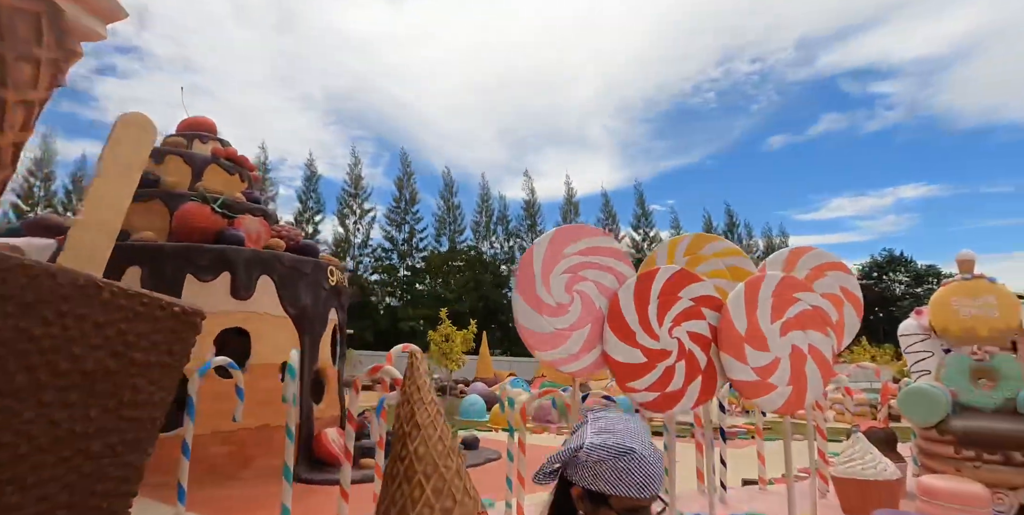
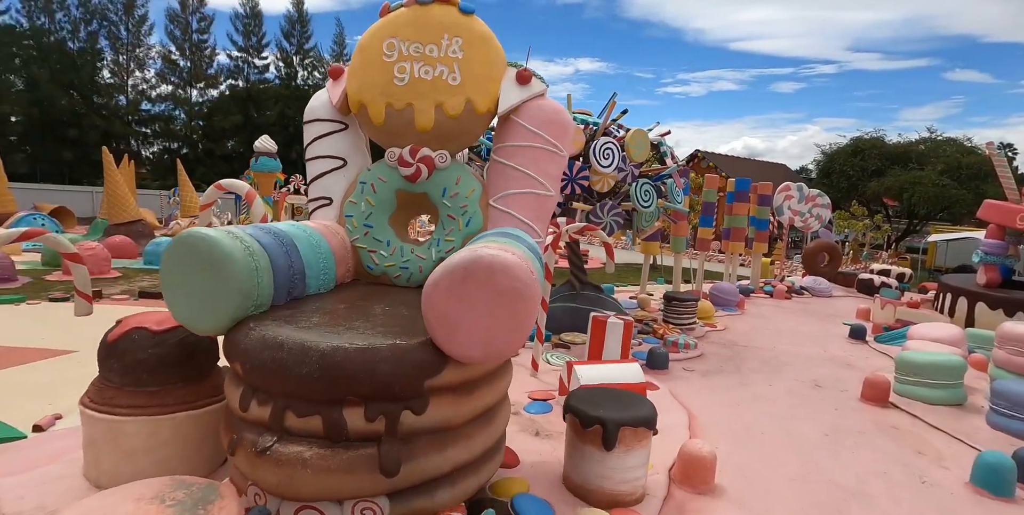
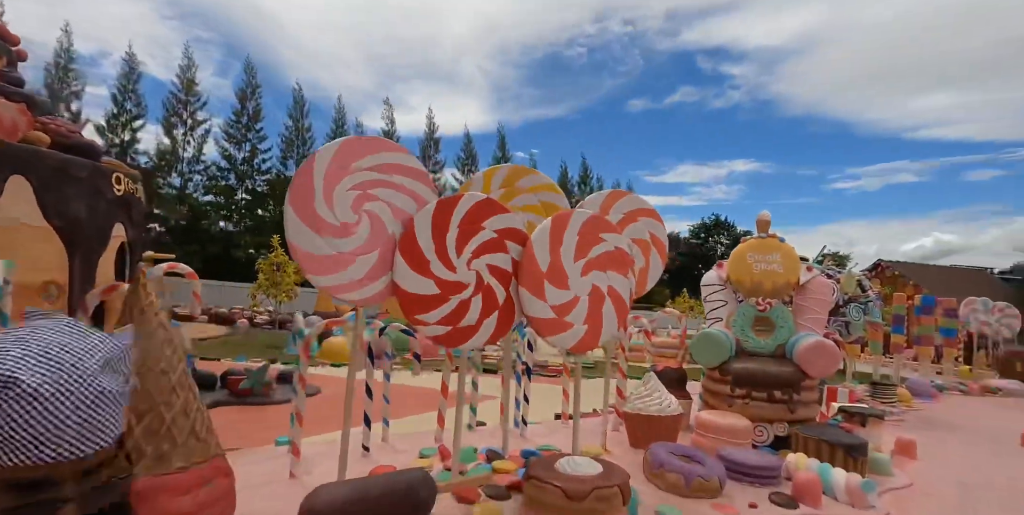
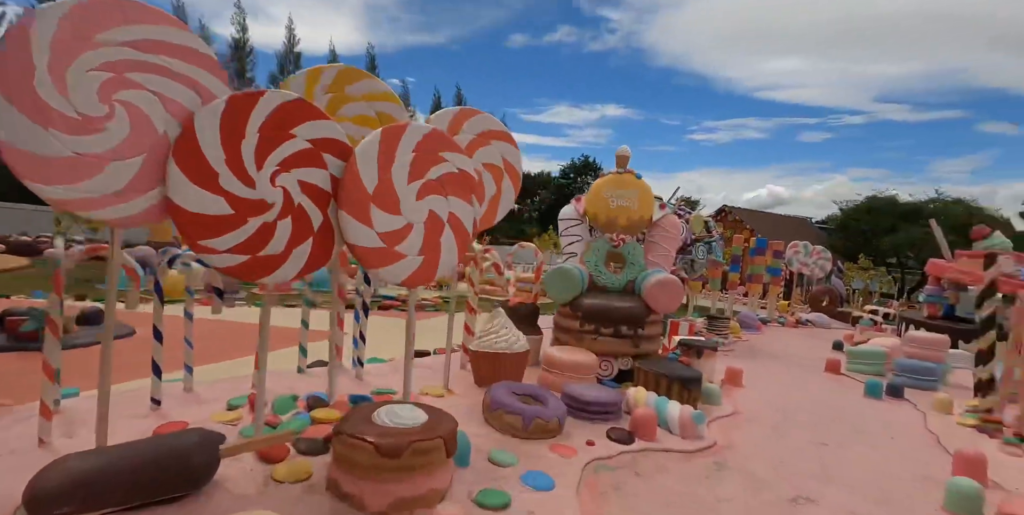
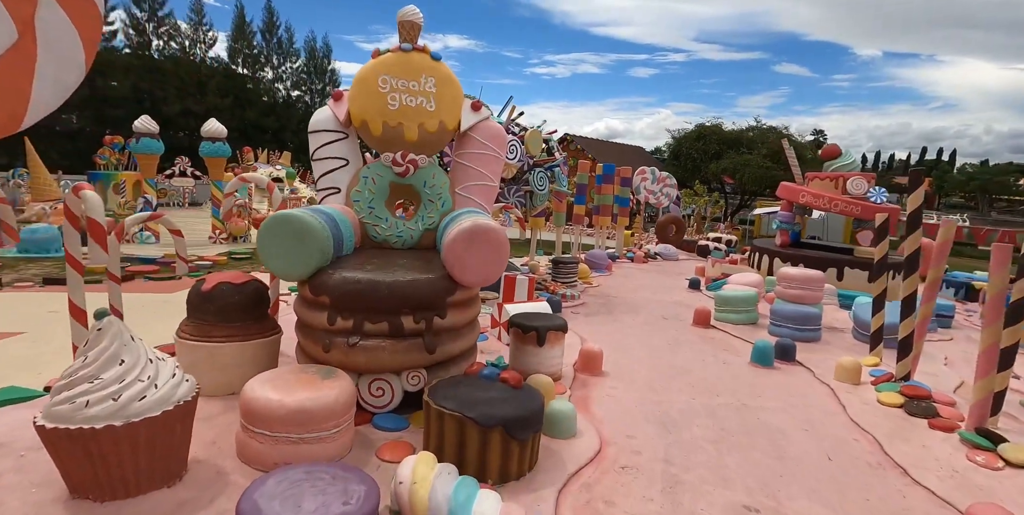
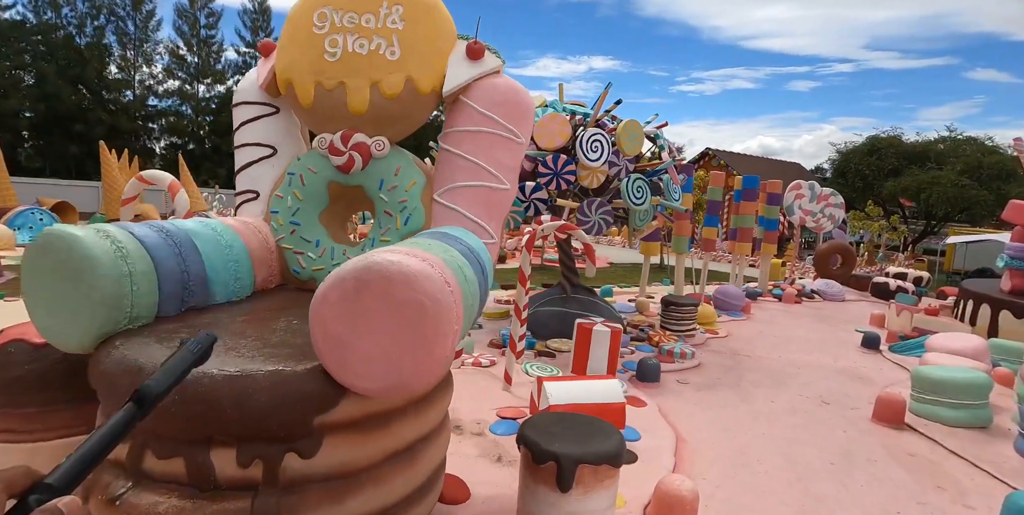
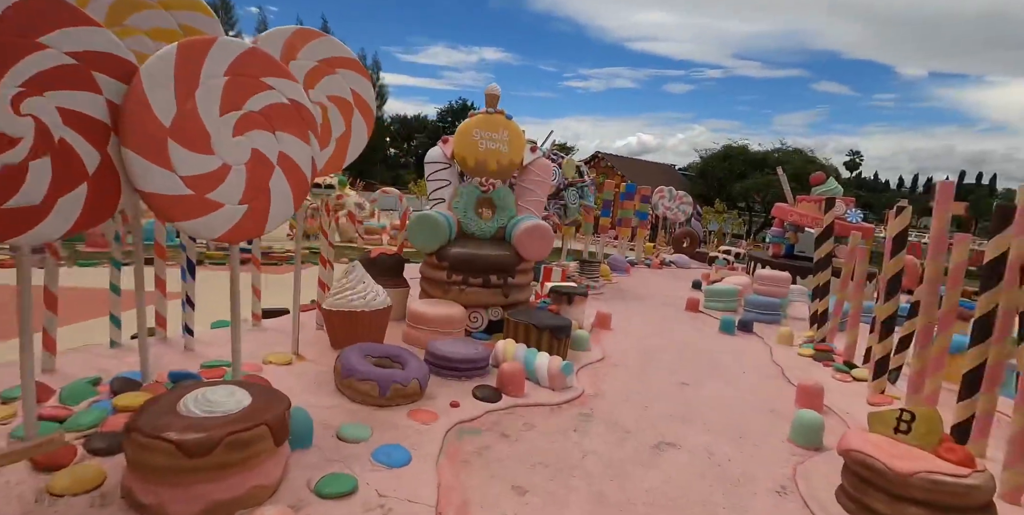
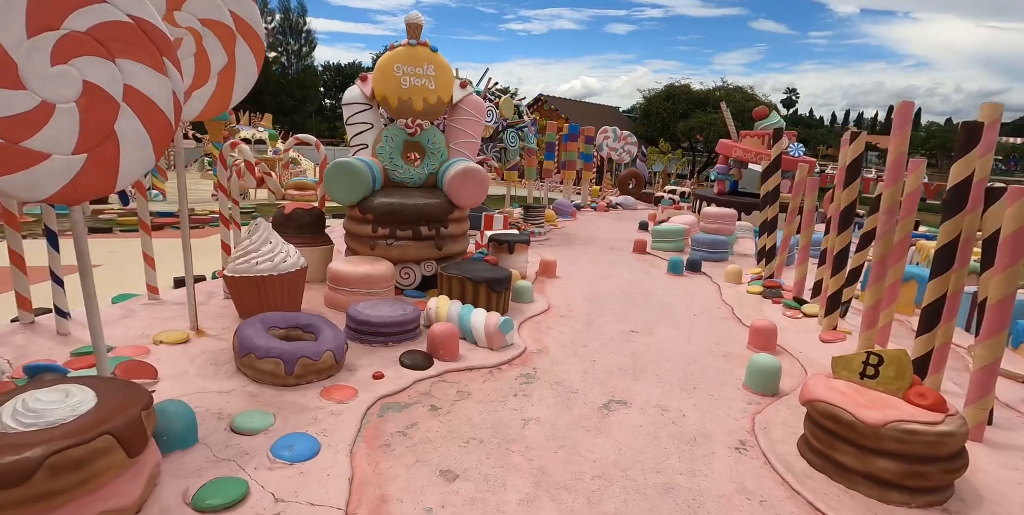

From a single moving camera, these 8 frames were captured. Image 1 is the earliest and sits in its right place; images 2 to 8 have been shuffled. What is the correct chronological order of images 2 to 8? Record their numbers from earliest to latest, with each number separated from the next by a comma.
3, 4, 7, 8, 5, 2, 6
